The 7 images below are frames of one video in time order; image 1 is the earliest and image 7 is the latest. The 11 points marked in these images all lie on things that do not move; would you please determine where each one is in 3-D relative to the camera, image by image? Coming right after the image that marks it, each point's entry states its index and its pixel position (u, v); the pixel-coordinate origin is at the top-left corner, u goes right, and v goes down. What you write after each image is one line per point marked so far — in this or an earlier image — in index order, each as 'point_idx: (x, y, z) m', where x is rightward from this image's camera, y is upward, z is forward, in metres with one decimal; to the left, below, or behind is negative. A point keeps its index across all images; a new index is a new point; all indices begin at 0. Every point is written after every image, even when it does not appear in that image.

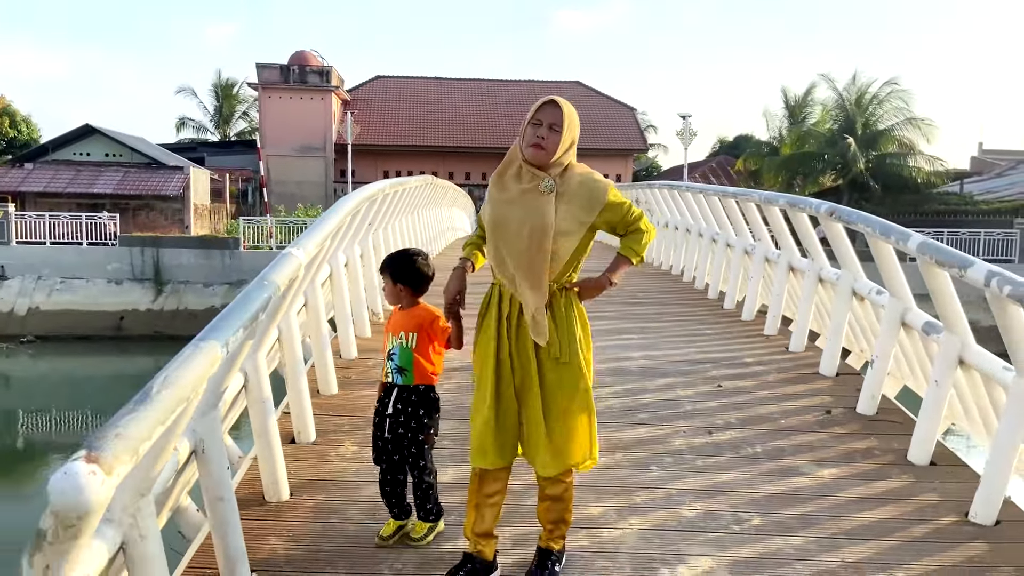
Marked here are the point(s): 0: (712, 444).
0: (+0.8, -0.6, +3.3) m
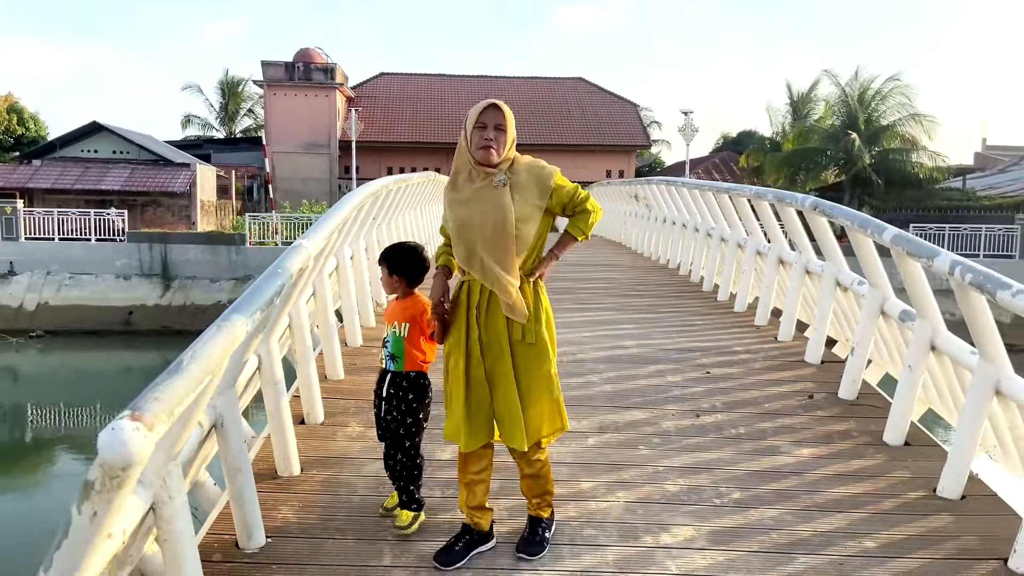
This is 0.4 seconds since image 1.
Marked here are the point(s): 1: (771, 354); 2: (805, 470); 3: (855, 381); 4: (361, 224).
0: (+0.8, -0.6, +3.4) m
1: (+1.4, -0.4, +4.4) m
2: (+1.1, -0.7, +3.1) m
3: (+1.5, -0.4, +3.7) m
4: (-0.9, +0.4, +5.0) m
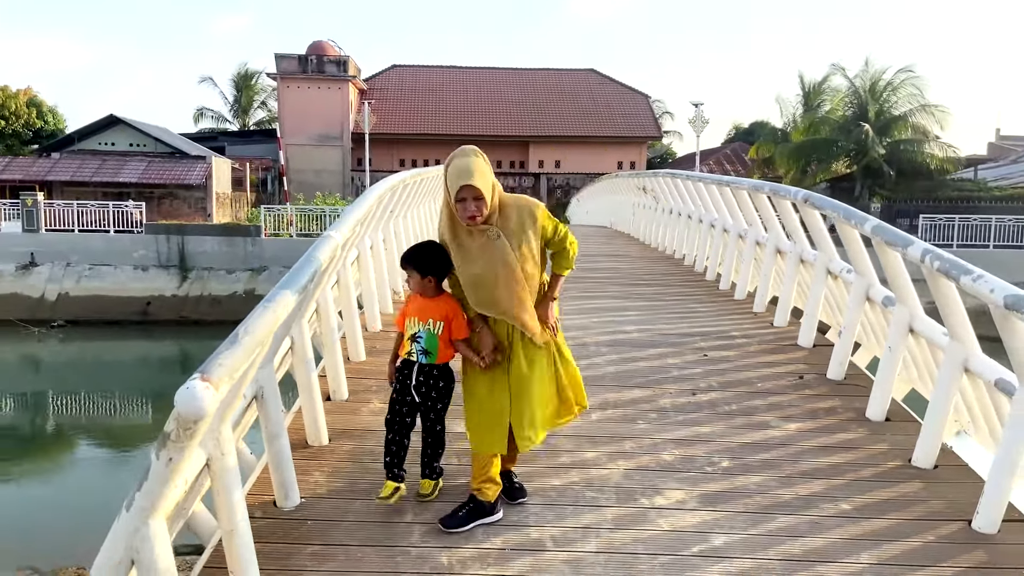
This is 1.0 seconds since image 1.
0: (+0.8, -0.5, +3.7) m
1: (+1.4, -0.3, +4.6) m
2: (+1.1, -0.6, +3.3) m
3: (+1.6, -0.4, +4.0) m
4: (-0.8, +0.5, +5.3) m
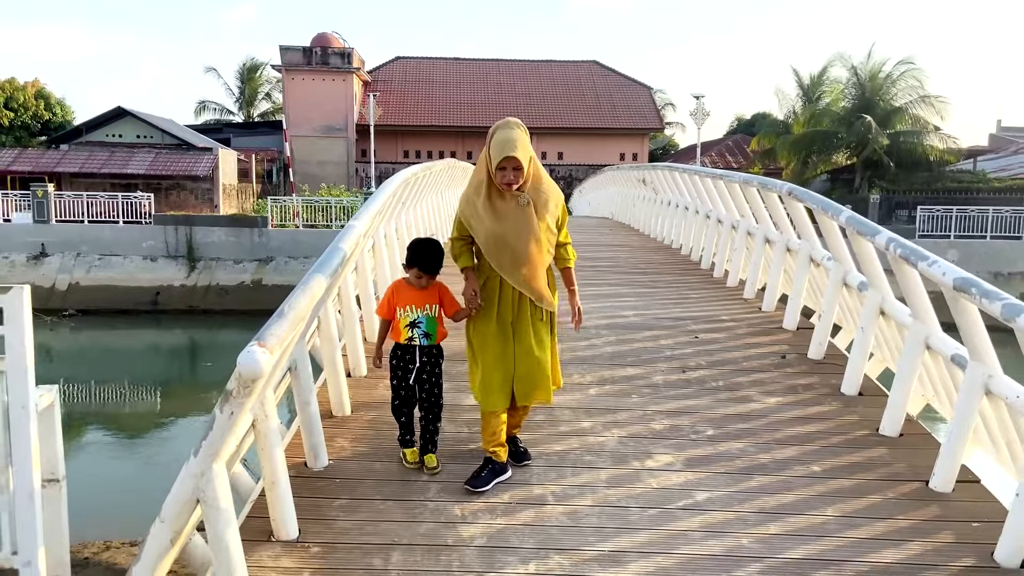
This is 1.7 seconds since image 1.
0: (+0.8, -0.4, +4.0) m
1: (+1.5, -0.2, +5.0) m
2: (+1.1, -0.6, +3.6) m
3: (+1.6, -0.3, +4.3) m
4: (-0.8, +0.5, +5.6) m
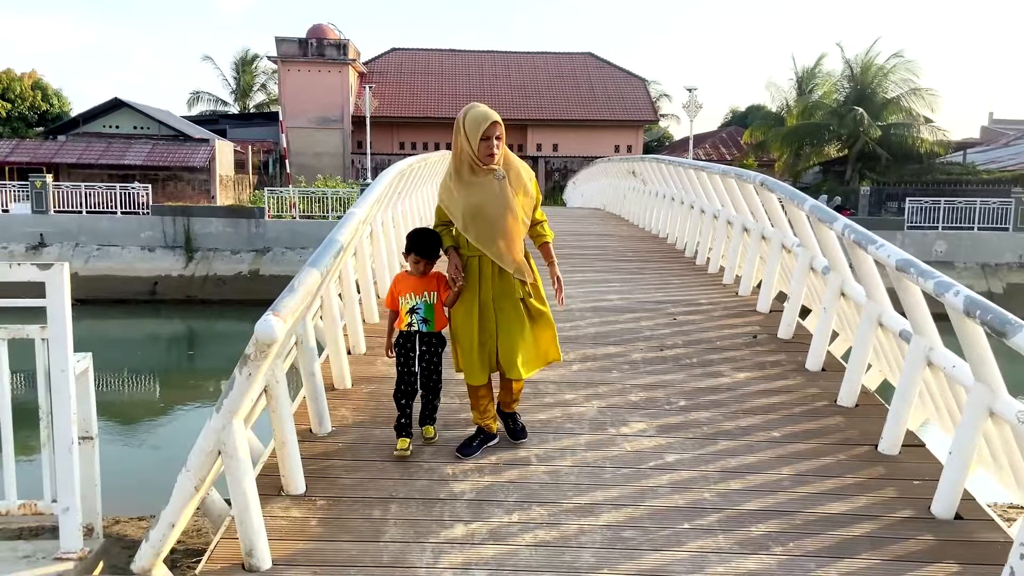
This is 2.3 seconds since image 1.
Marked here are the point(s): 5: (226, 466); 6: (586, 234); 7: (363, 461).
0: (+0.8, -0.4, +4.3) m
1: (+1.4, -0.1, +5.3) m
2: (+1.1, -0.5, +3.9) m
3: (+1.5, -0.2, +4.6) m
4: (-0.9, +0.6, +5.9) m
5: (-0.9, -0.5, +2.5) m
6: (+0.8, +0.6, +9.4) m
7: (-0.6, -0.7, +3.2) m
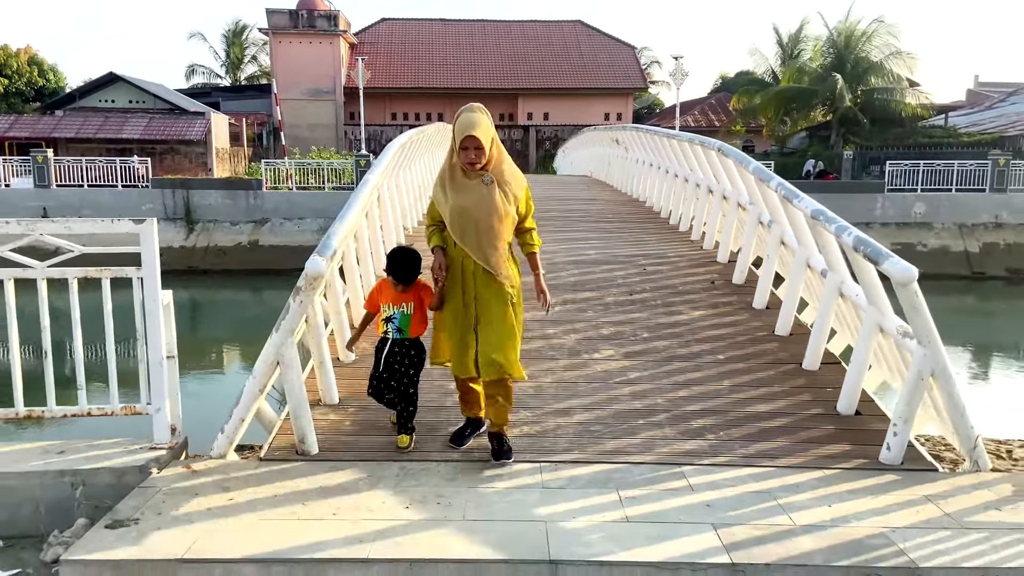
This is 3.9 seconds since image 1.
0: (+0.7, -0.1, +5.1) m
1: (+1.3, +0.2, +6.0) m
2: (+1.0, -0.2, +4.7) m
3: (+1.5, +0.1, +5.3) m
4: (-0.9, +1.0, +6.6) m
5: (-0.9, -0.3, +3.3) m
6: (+0.7, +1.1, +10.1) m
7: (-0.6, -0.4, +4.0) m
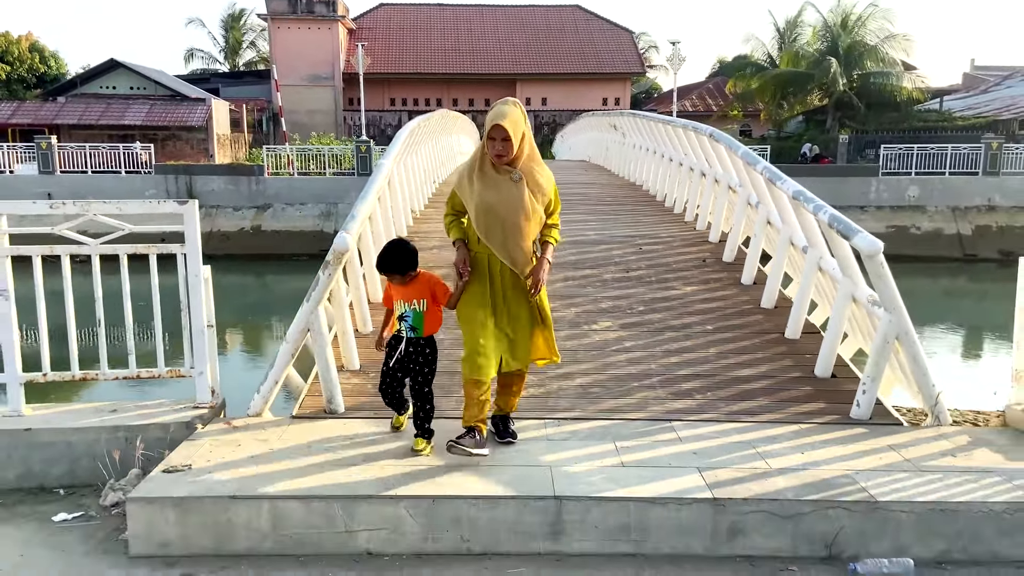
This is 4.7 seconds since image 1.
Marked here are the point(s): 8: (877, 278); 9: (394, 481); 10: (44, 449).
0: (+0.8, +0.1, +5.4) m
1: (+1.4, +0.4, +6.4) m
2: (+1.1, -0.1, +5.1) m
3: (+1.5, +0.3, +5.7) m
4: (-0.9, +1.1, +6.9) m
5: (-0.9, -0.2, +3.6) m
6: (+0.8, +1.3, +10.5) m
7: (-0.6, -0.3, +4.3) m
8: (+1.5, 0.0, +3.4) m
9: (-0.4, -0.7, +3.0) m
10: (-1.9, -0.7, +3.4) m
